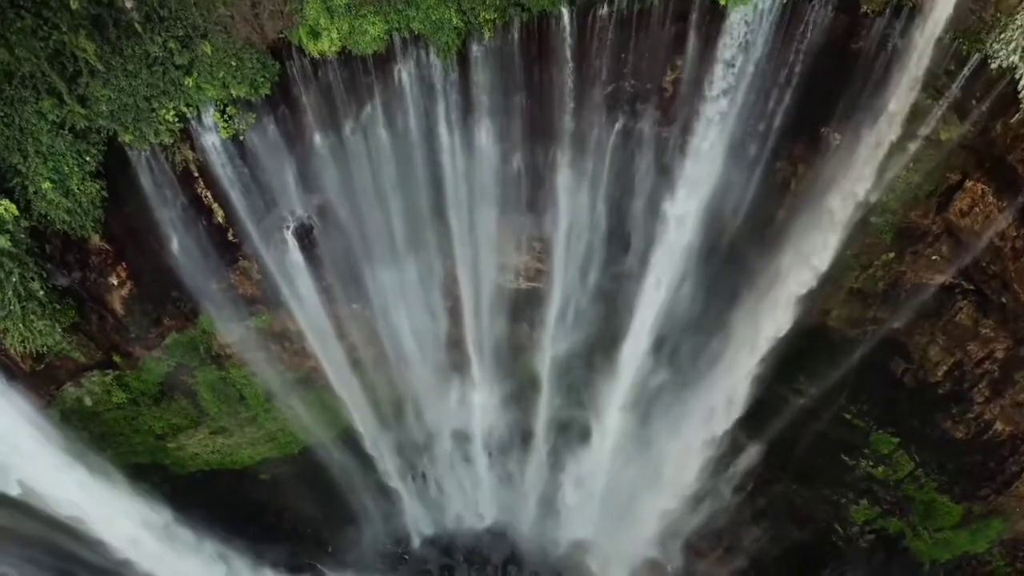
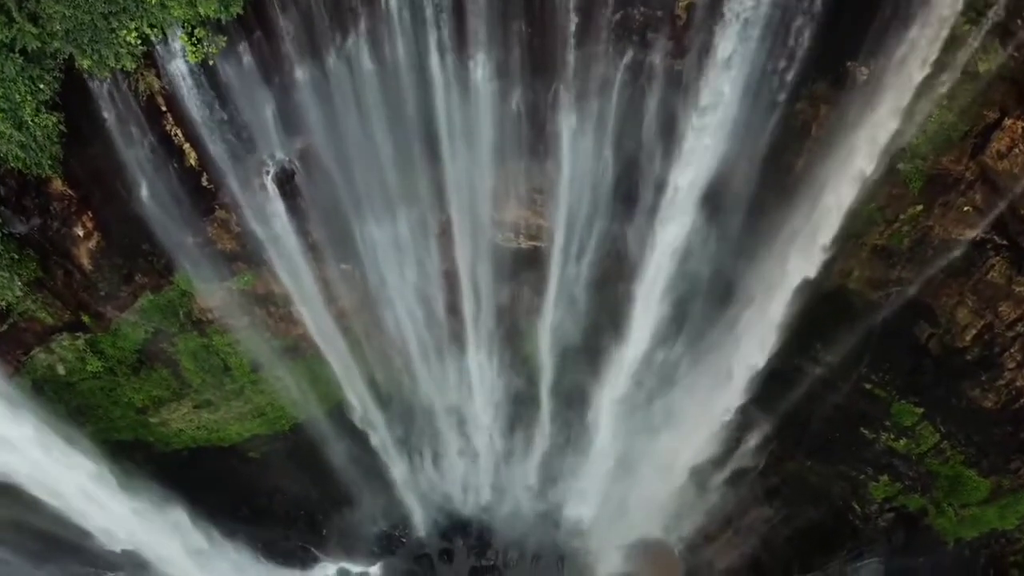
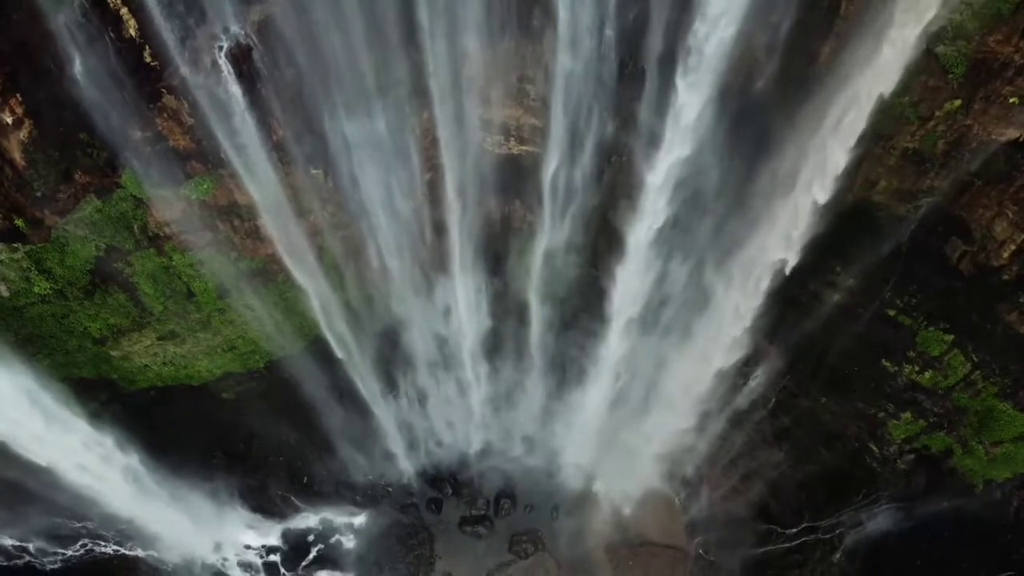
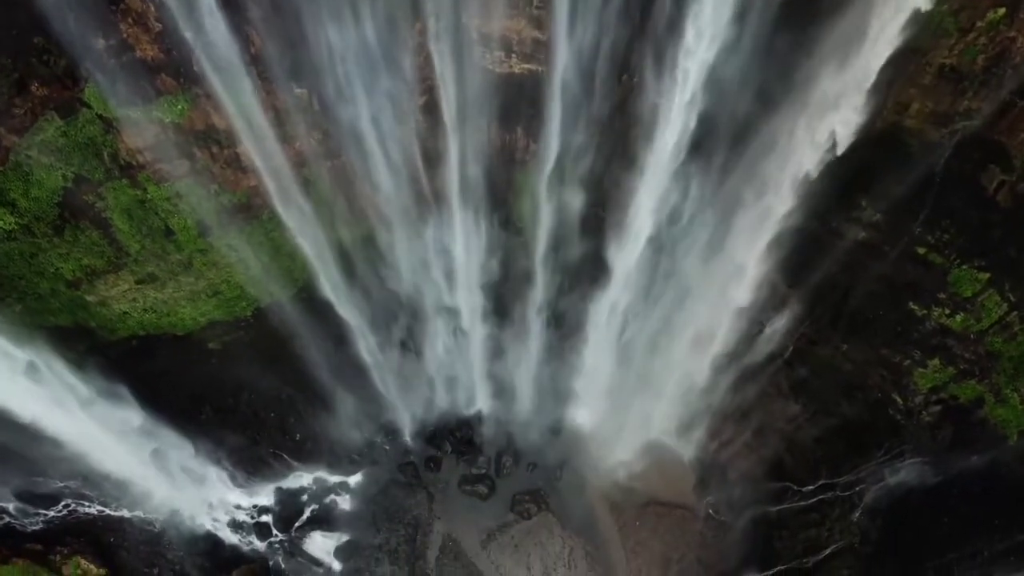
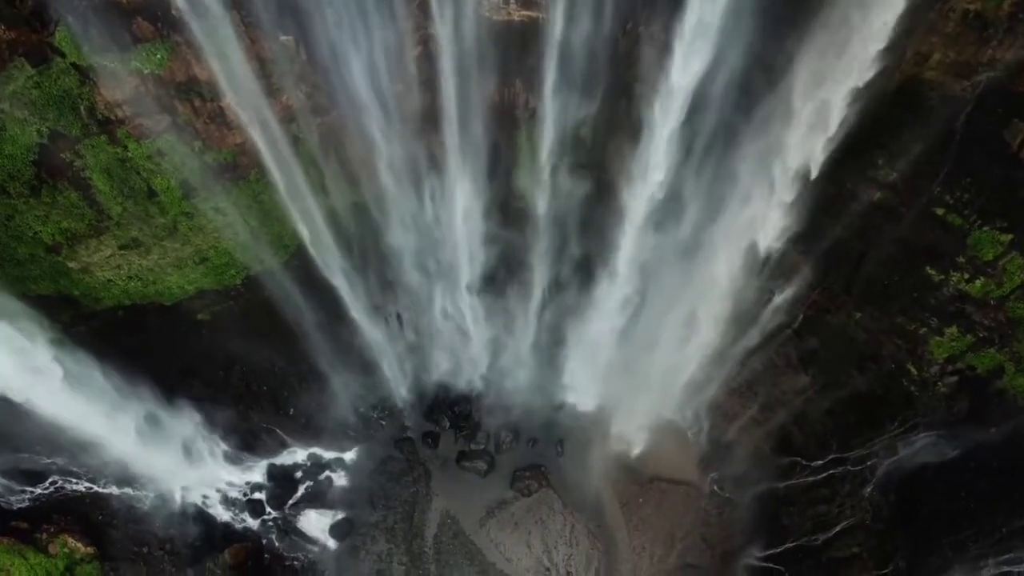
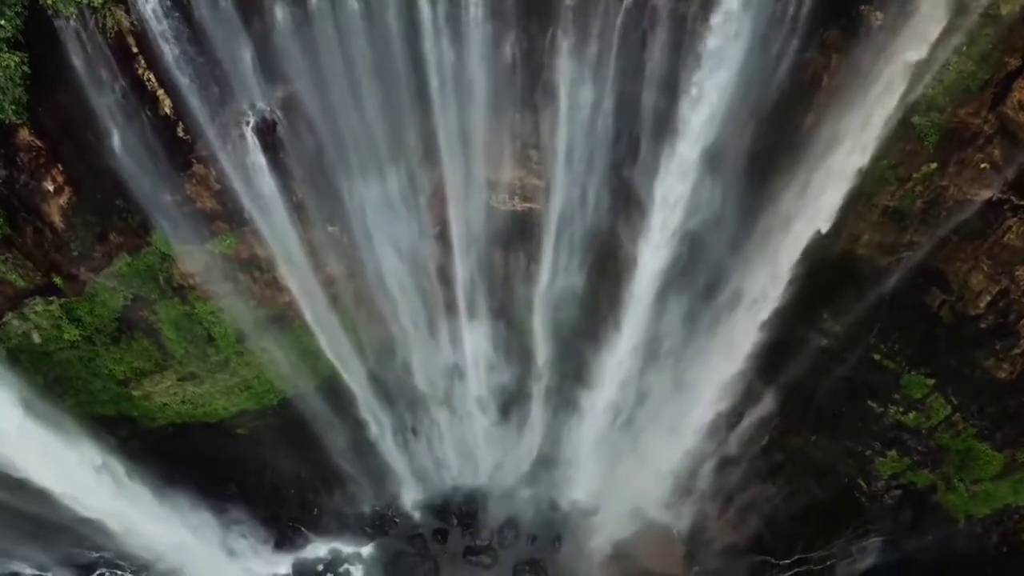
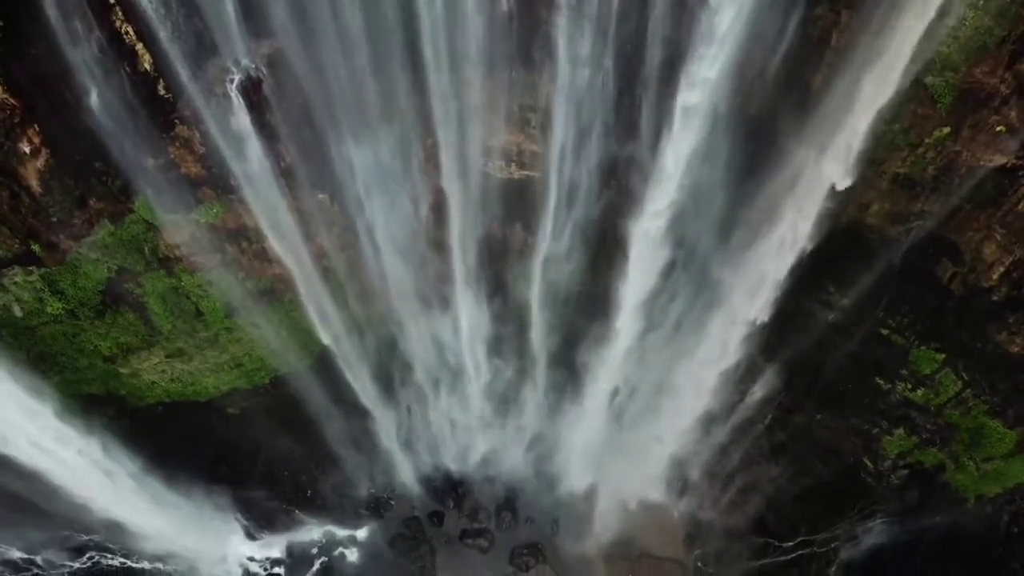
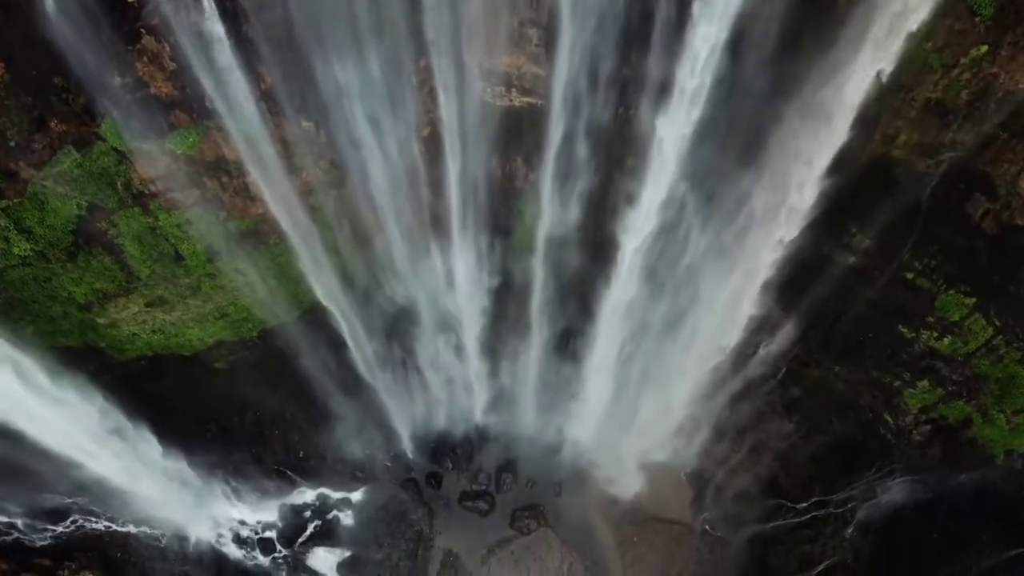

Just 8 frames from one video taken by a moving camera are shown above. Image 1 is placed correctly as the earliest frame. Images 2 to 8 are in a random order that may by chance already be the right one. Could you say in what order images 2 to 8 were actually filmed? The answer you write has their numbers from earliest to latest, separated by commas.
2, 6, 7, 3, 8, 4, 5
